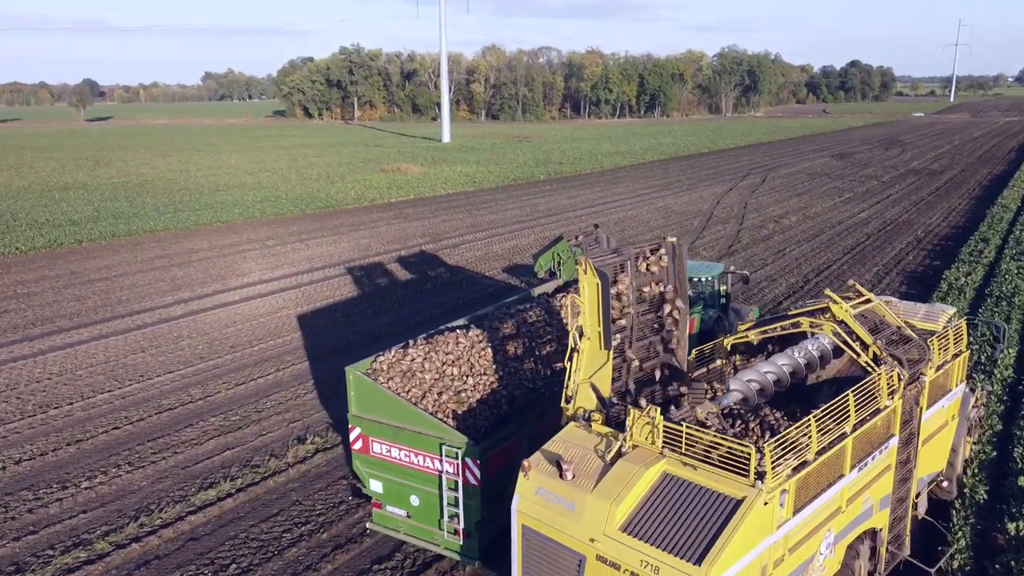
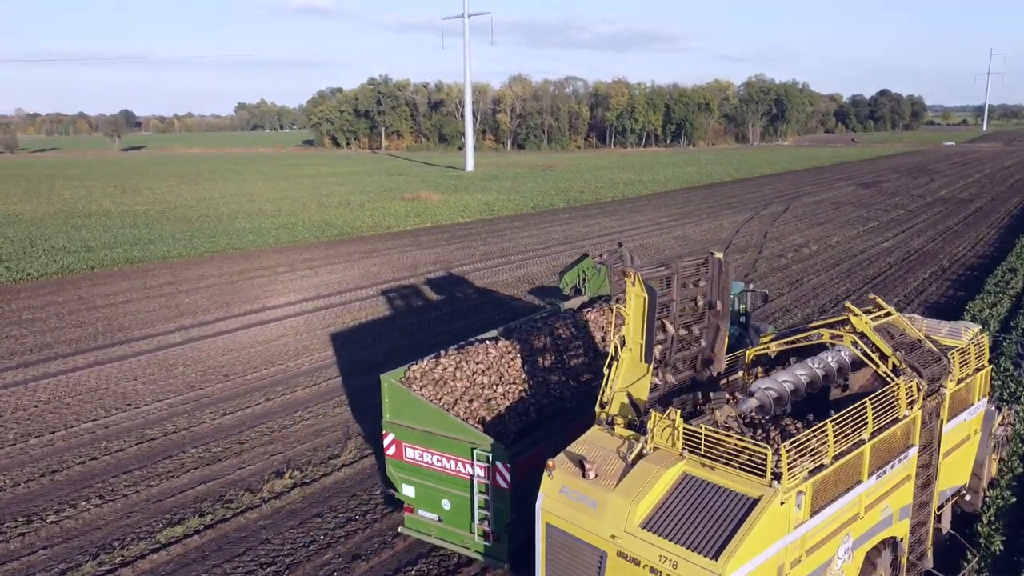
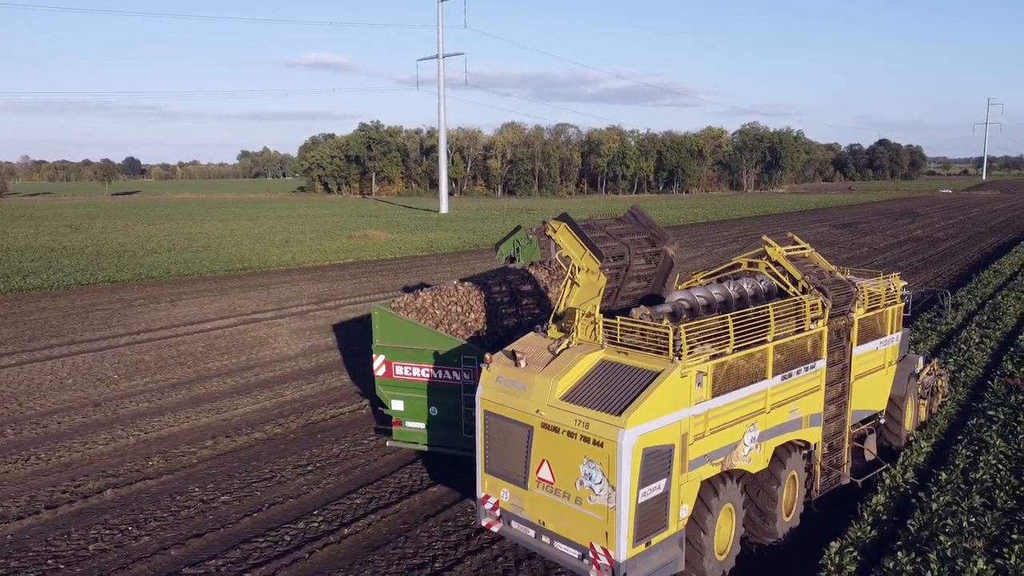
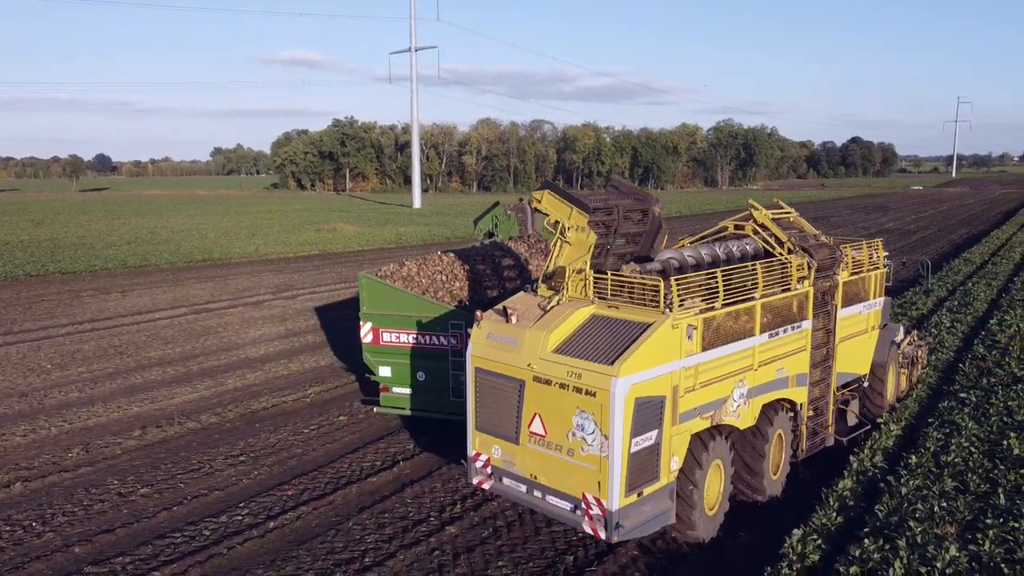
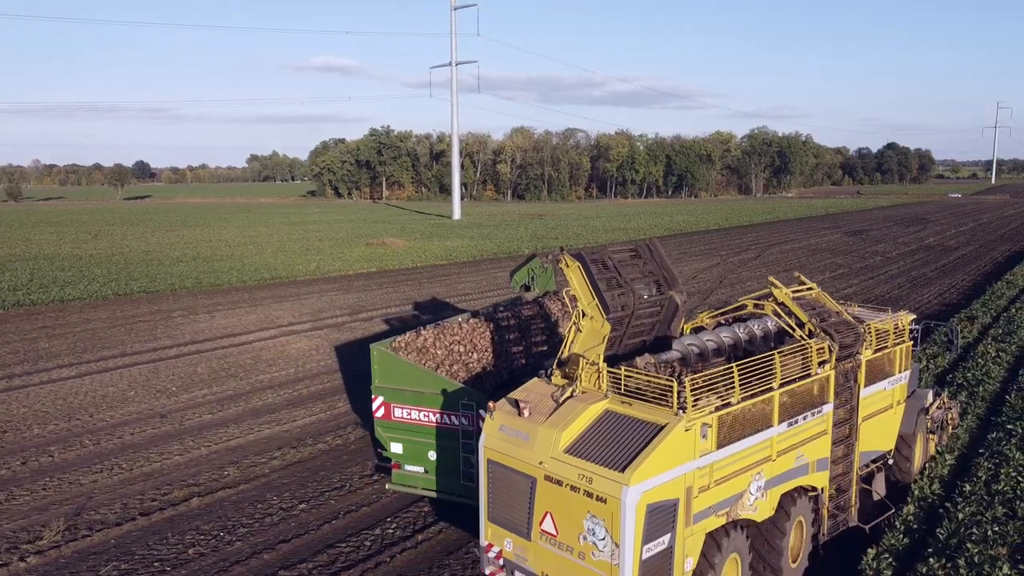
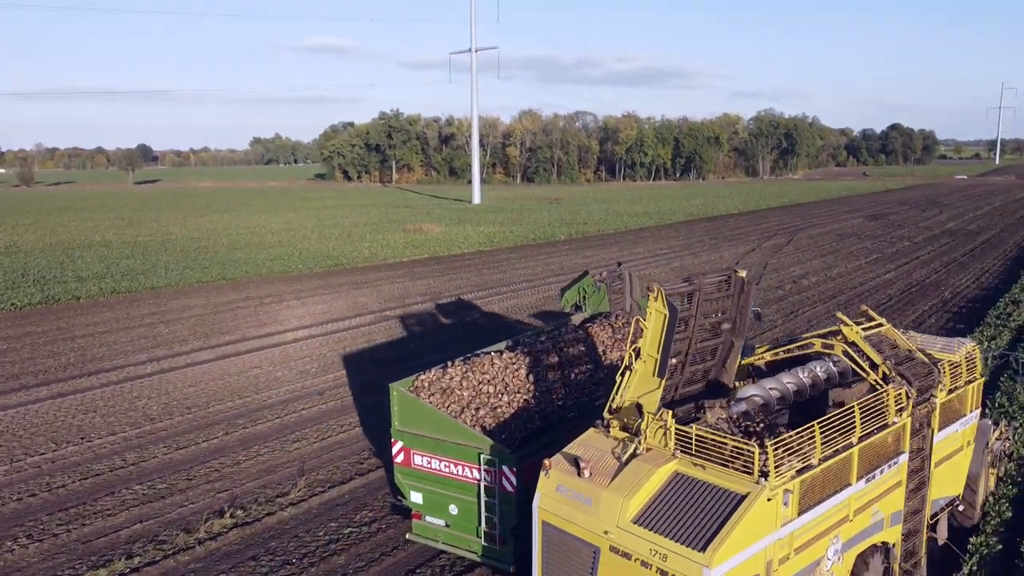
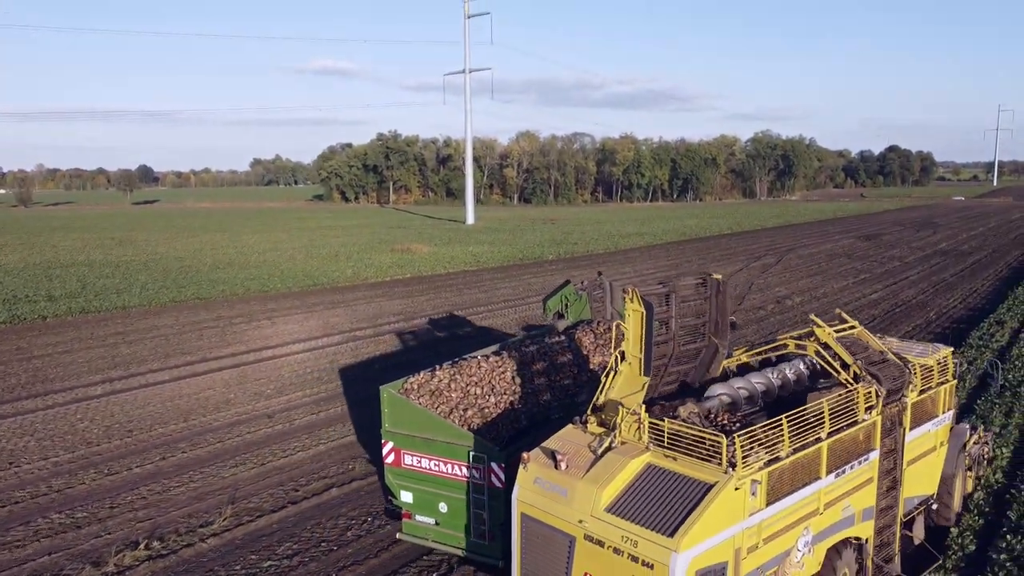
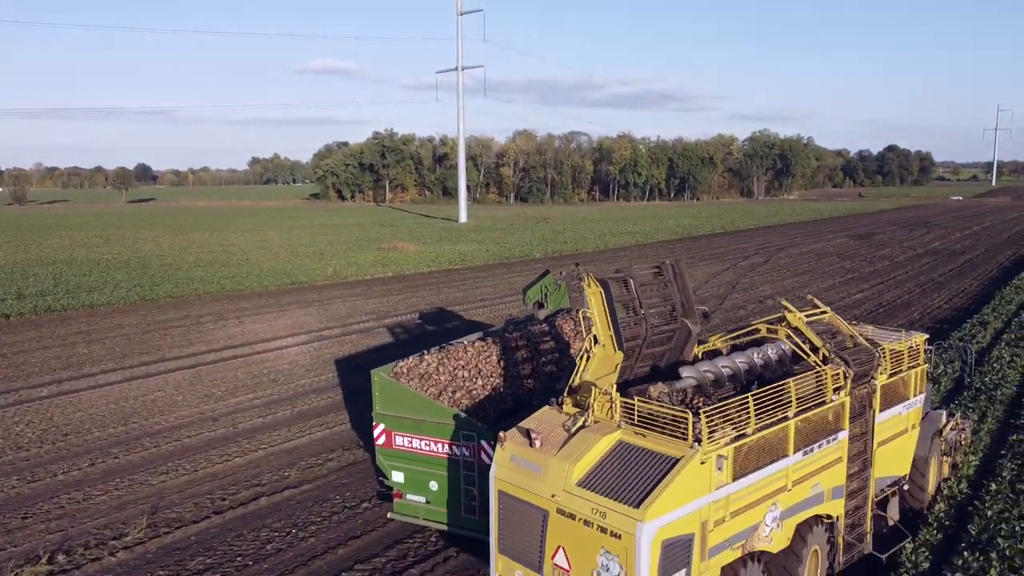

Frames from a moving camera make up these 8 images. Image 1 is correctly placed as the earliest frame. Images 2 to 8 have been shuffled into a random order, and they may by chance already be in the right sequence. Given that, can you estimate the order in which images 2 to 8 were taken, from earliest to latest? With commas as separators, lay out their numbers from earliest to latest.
2, 6, 7, 8, 5, 3, 4
